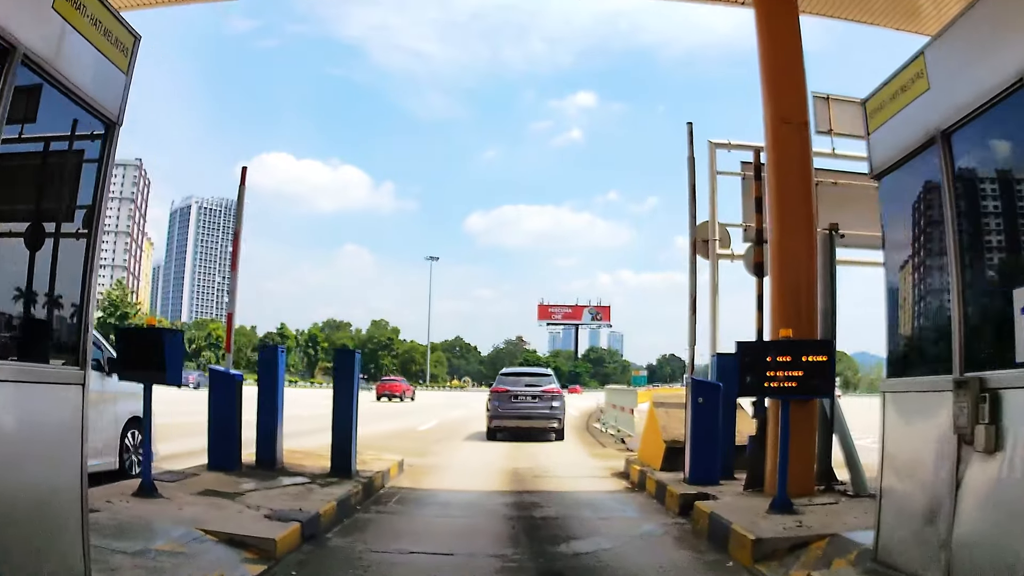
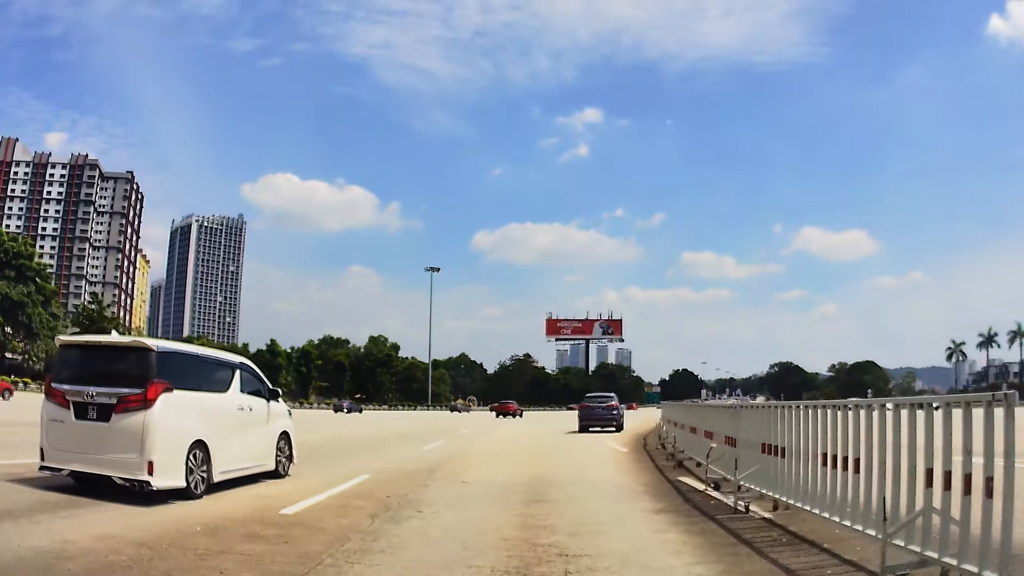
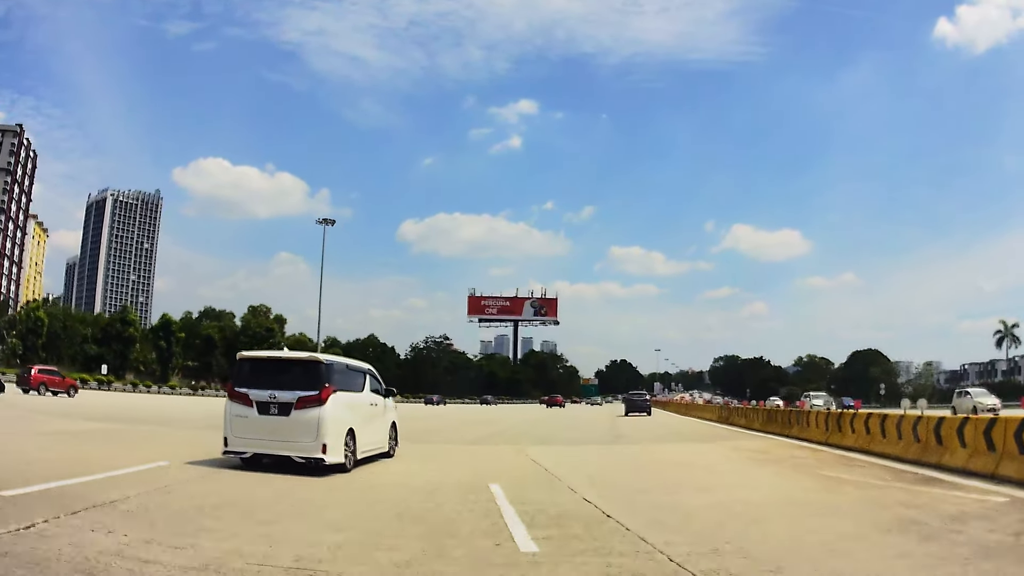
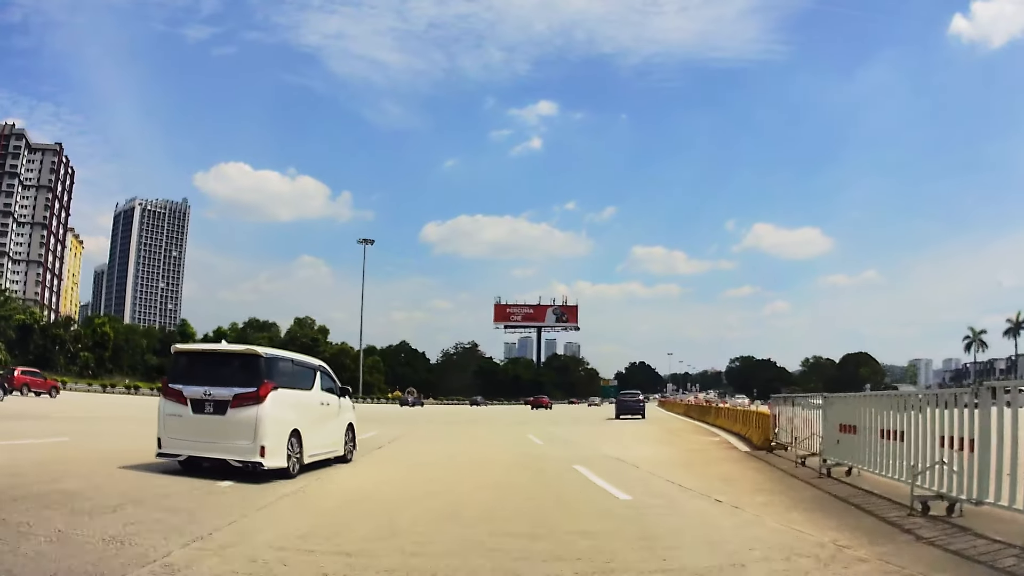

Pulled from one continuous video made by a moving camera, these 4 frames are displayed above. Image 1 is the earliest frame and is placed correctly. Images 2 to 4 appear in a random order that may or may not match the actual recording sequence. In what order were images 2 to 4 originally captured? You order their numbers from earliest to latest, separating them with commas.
2, 4, 3
